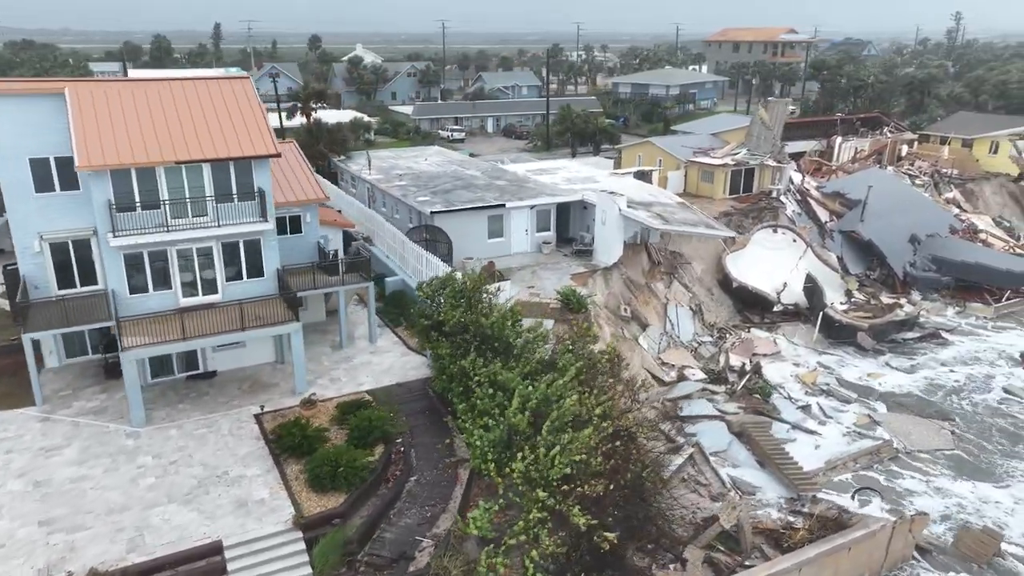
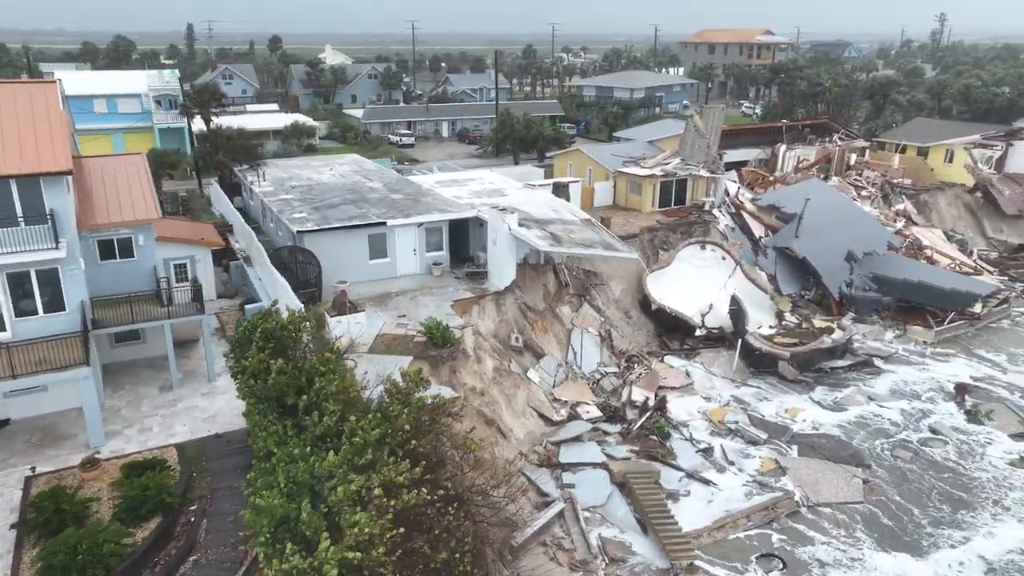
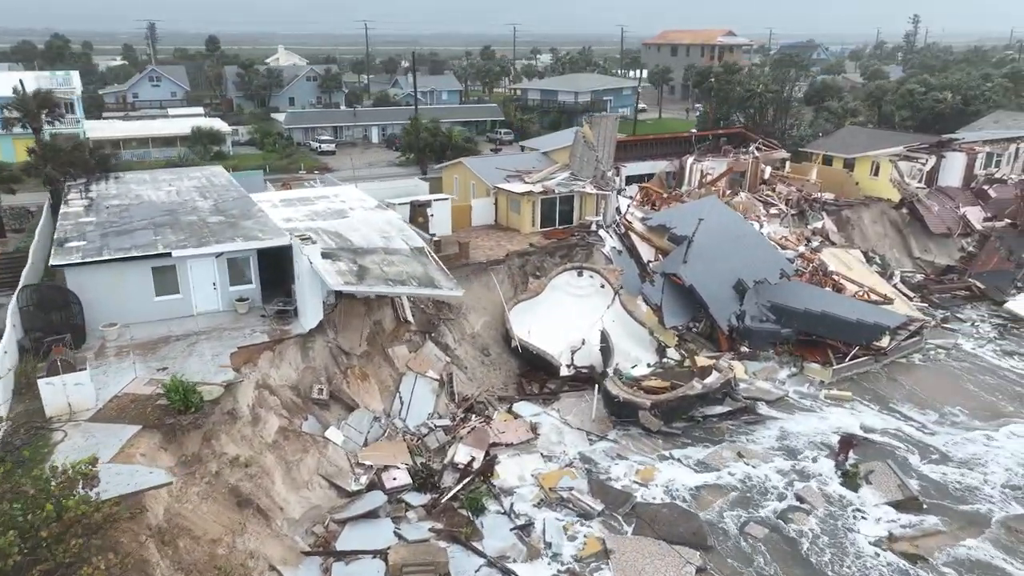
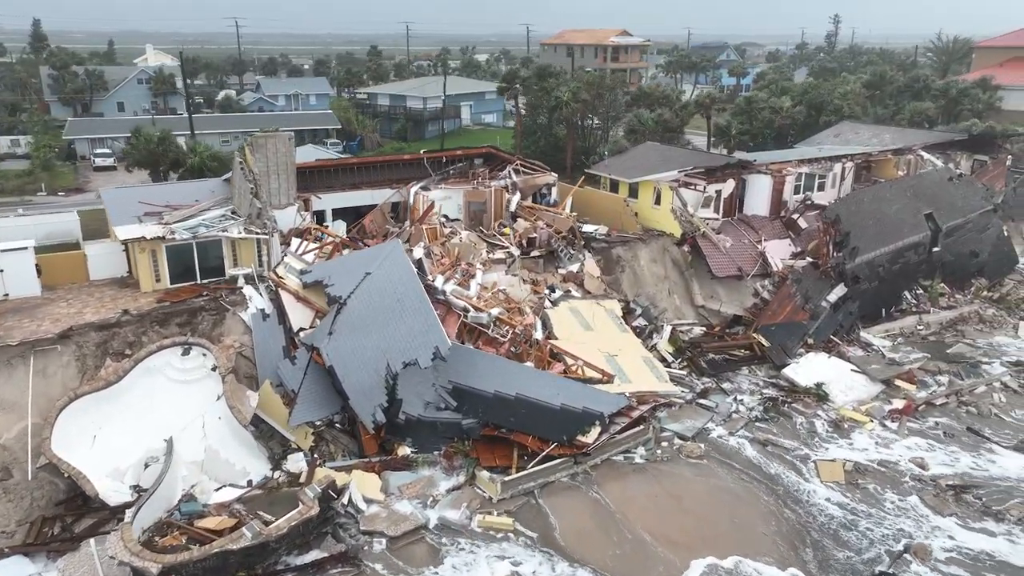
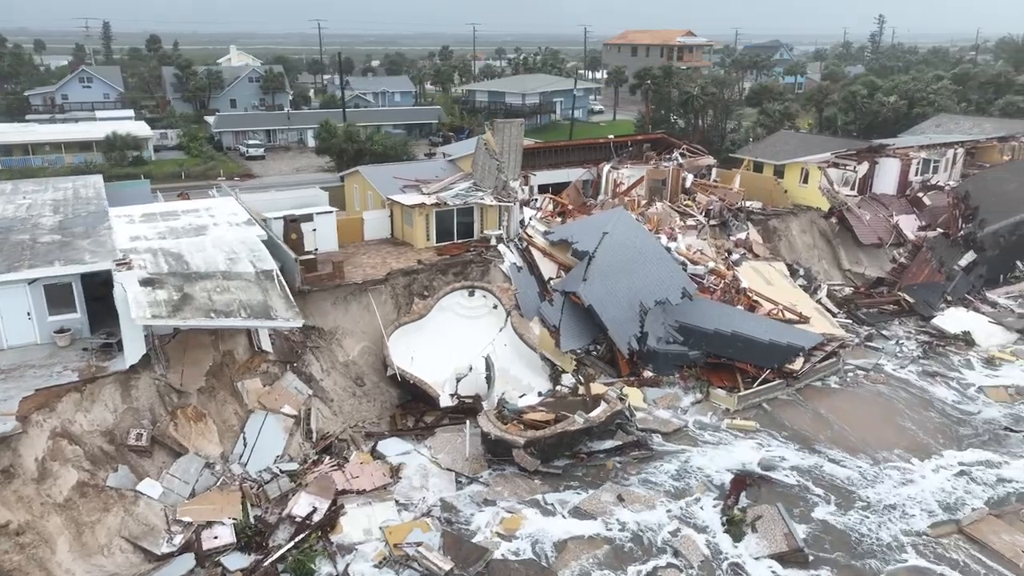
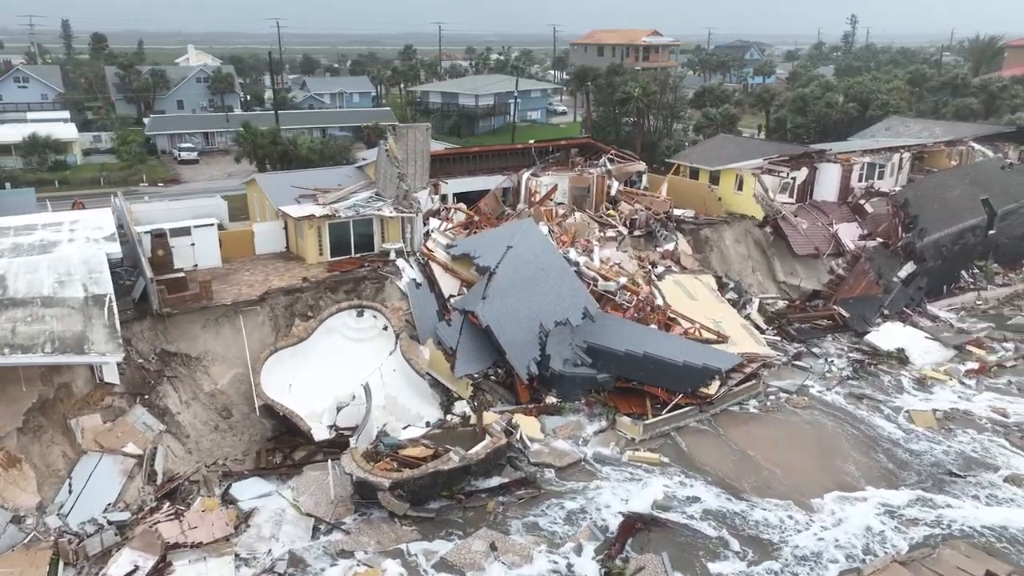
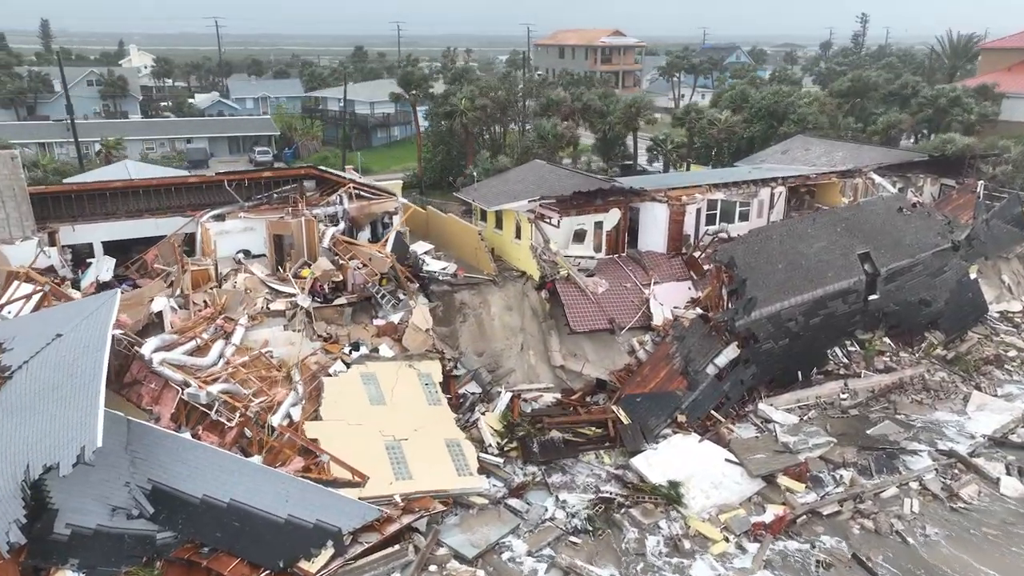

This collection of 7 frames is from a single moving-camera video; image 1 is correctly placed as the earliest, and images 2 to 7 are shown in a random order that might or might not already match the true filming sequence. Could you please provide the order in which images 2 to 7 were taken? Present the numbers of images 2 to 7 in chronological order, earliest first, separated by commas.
2, 3, 5, 6, 4, 7
